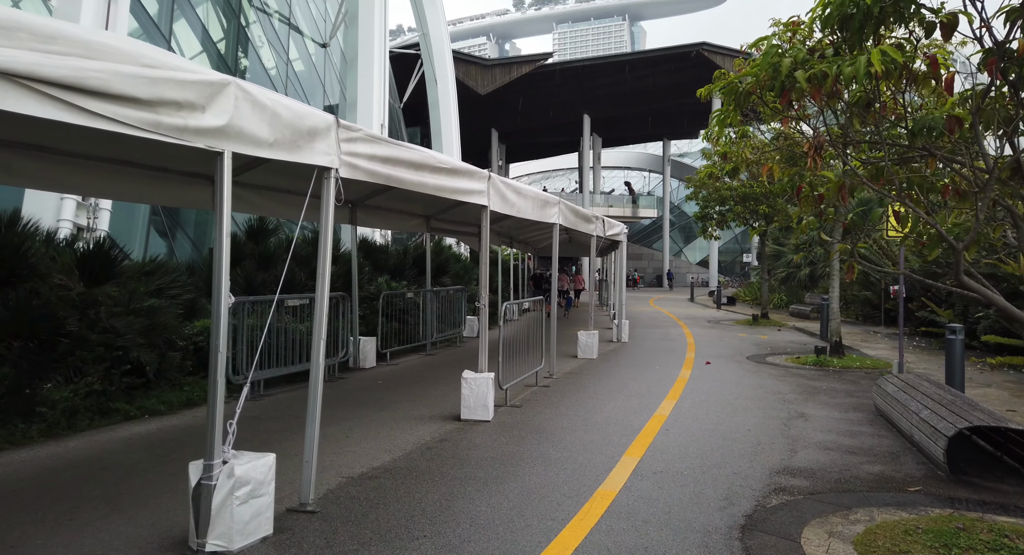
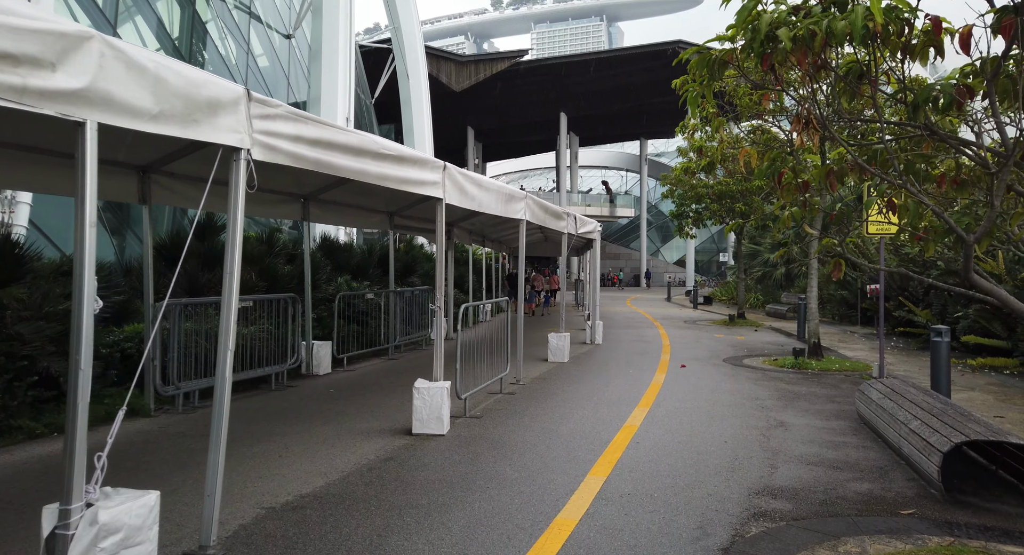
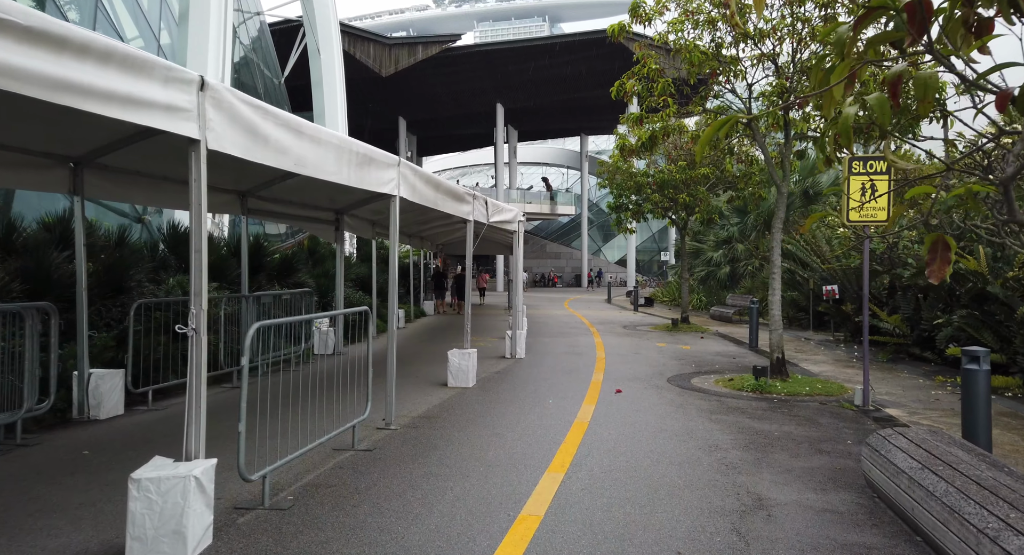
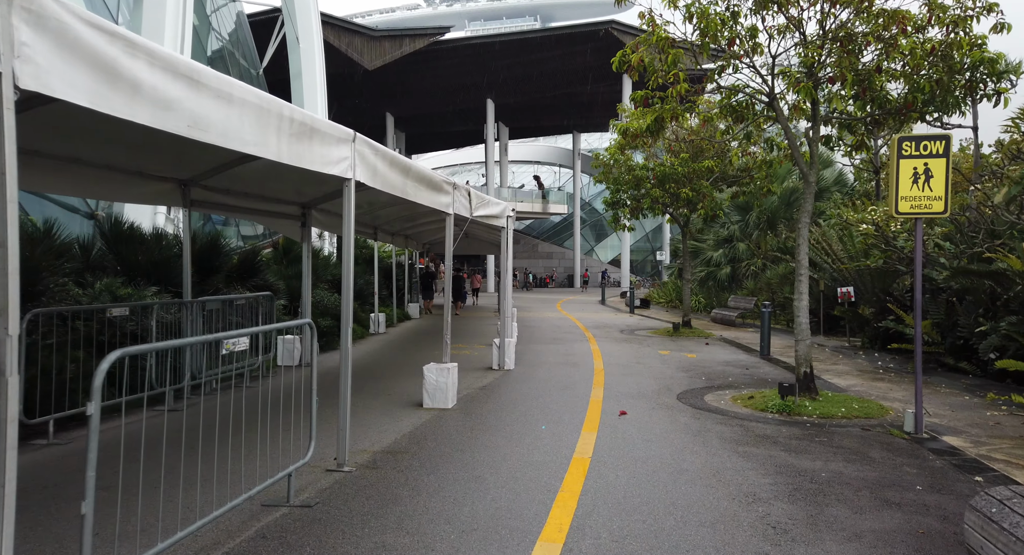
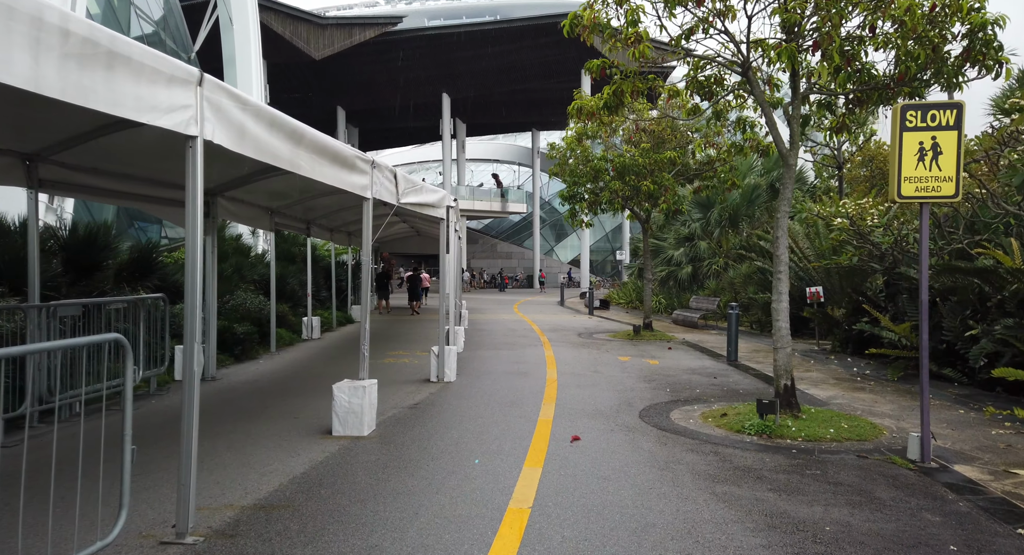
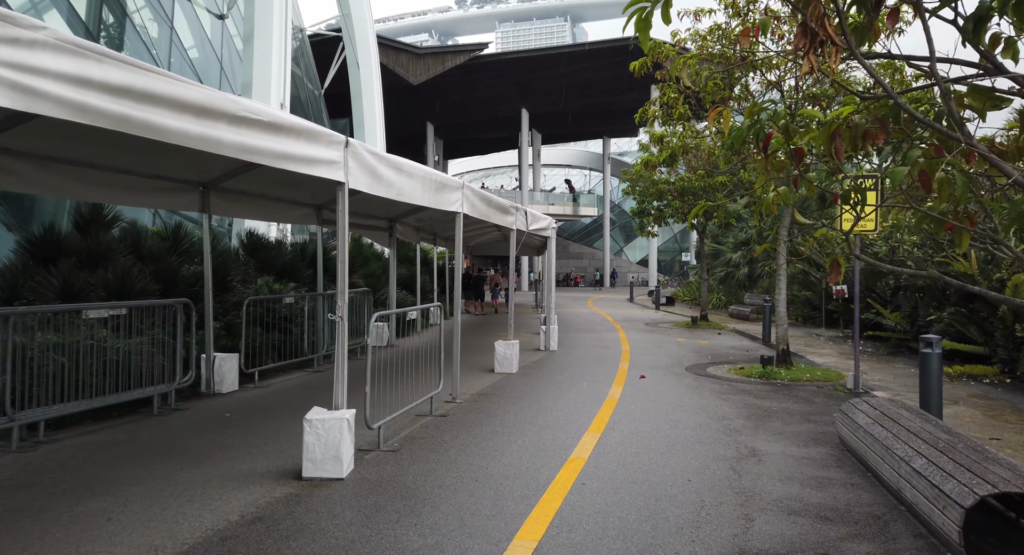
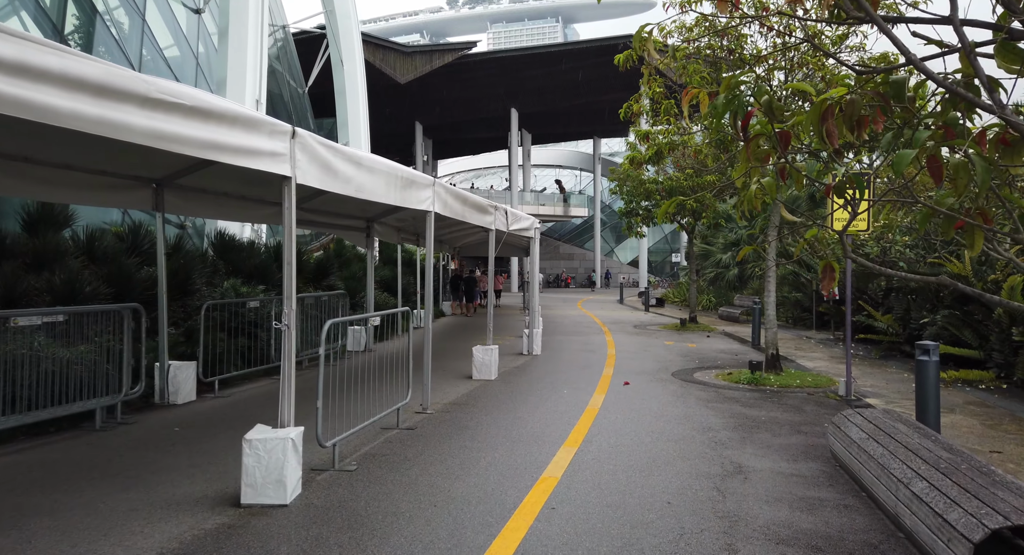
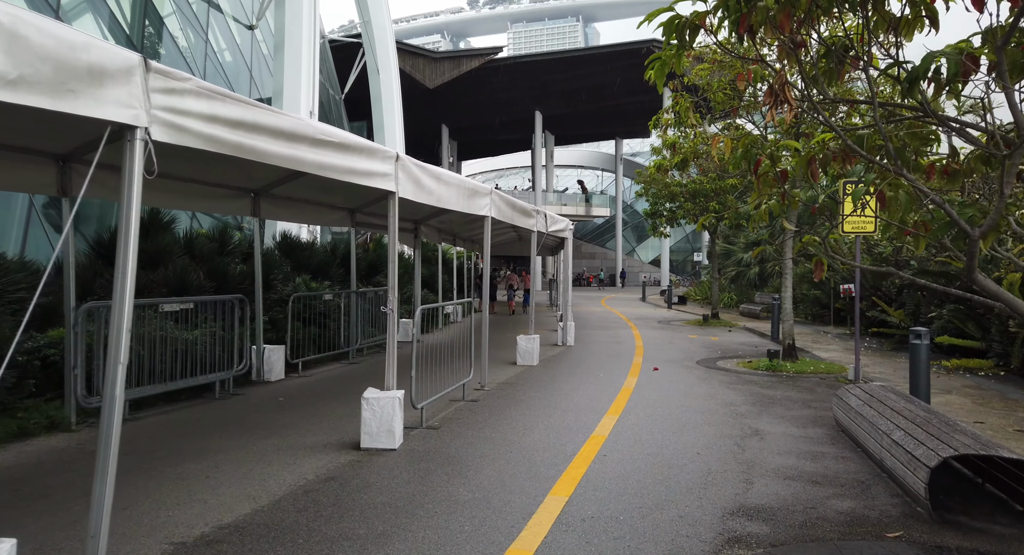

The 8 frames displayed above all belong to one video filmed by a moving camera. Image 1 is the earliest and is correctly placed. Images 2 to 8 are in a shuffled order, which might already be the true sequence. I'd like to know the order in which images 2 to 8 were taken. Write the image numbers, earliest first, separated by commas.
2, 8, 6, 7, 3, 4, 5
